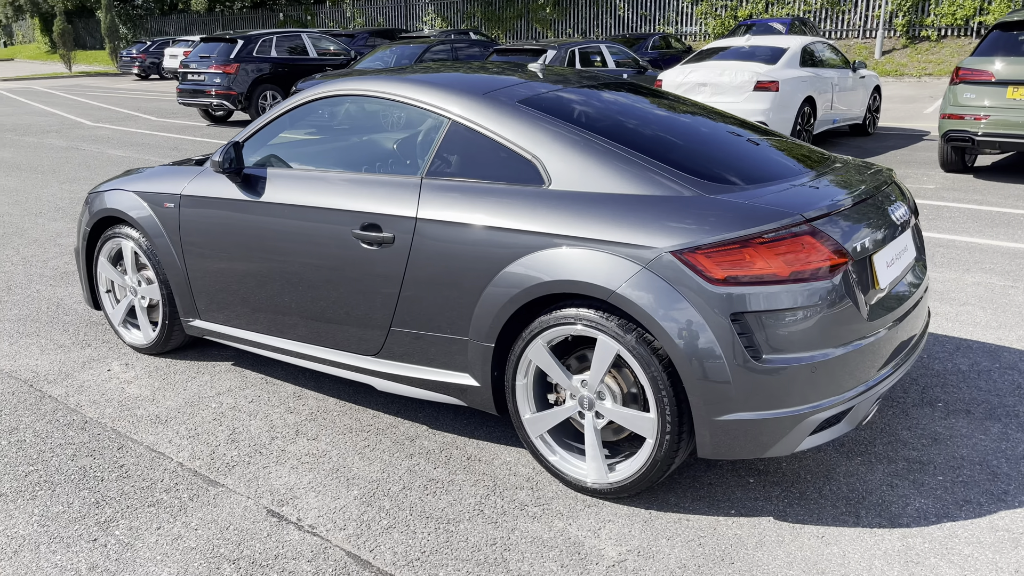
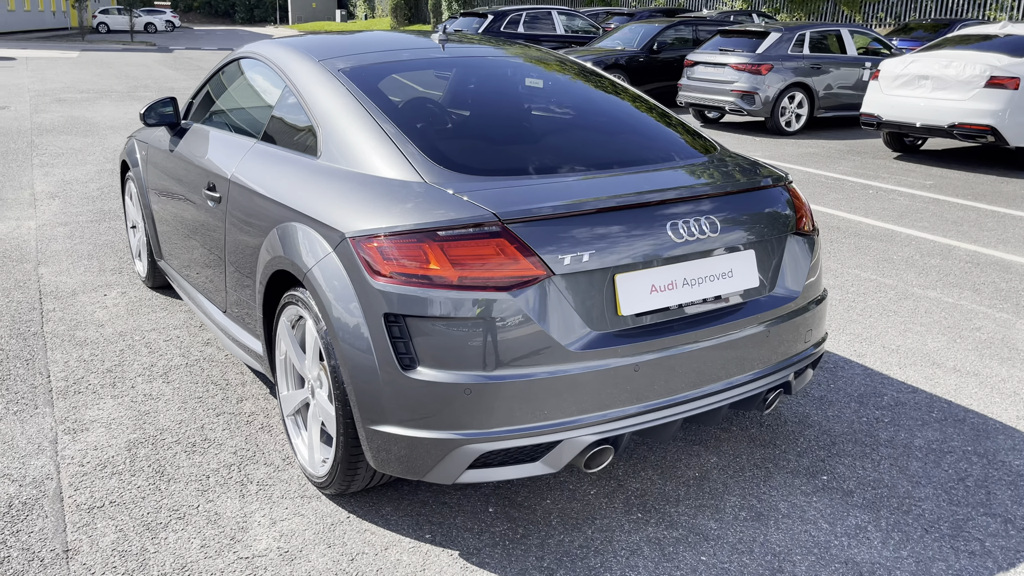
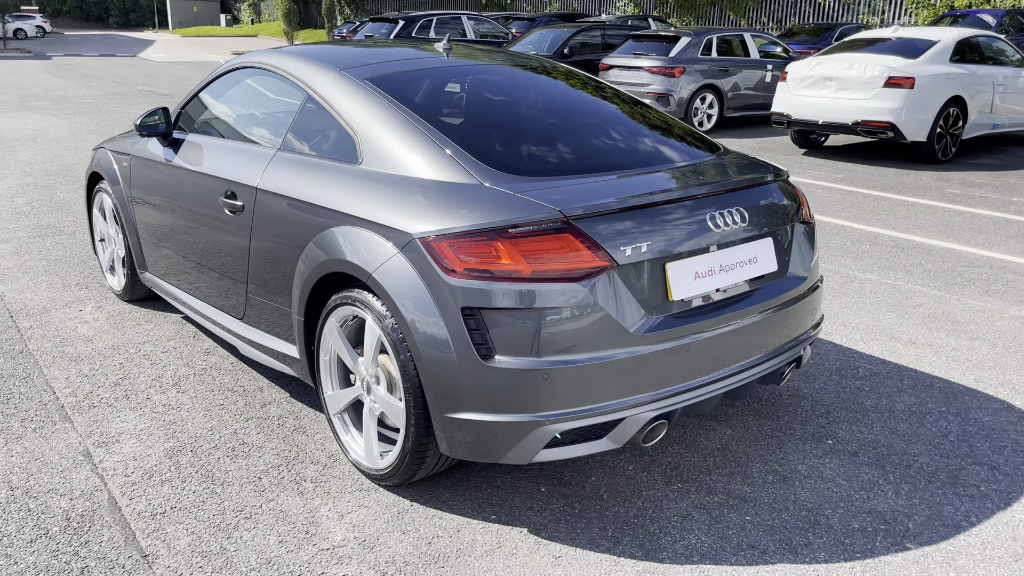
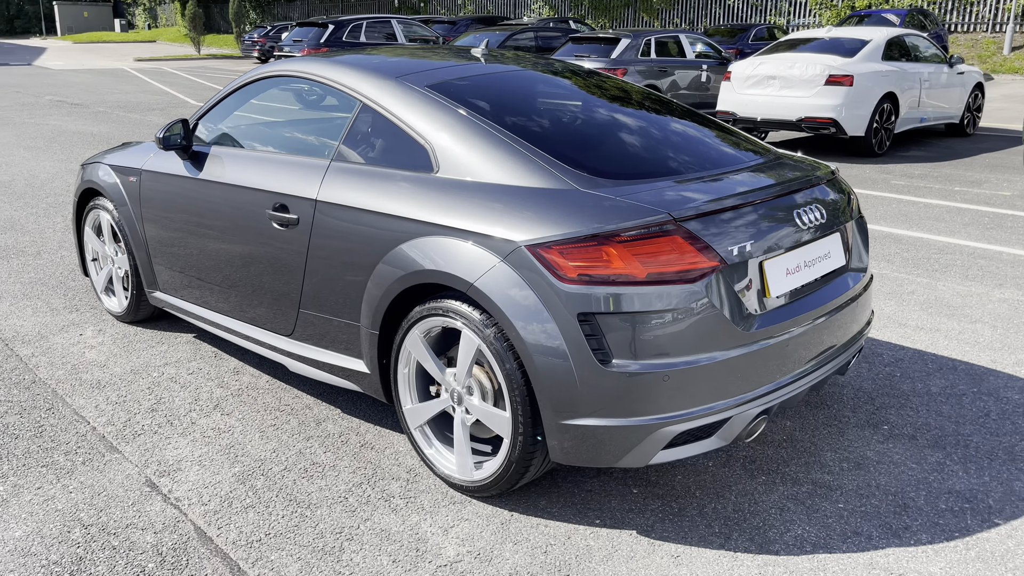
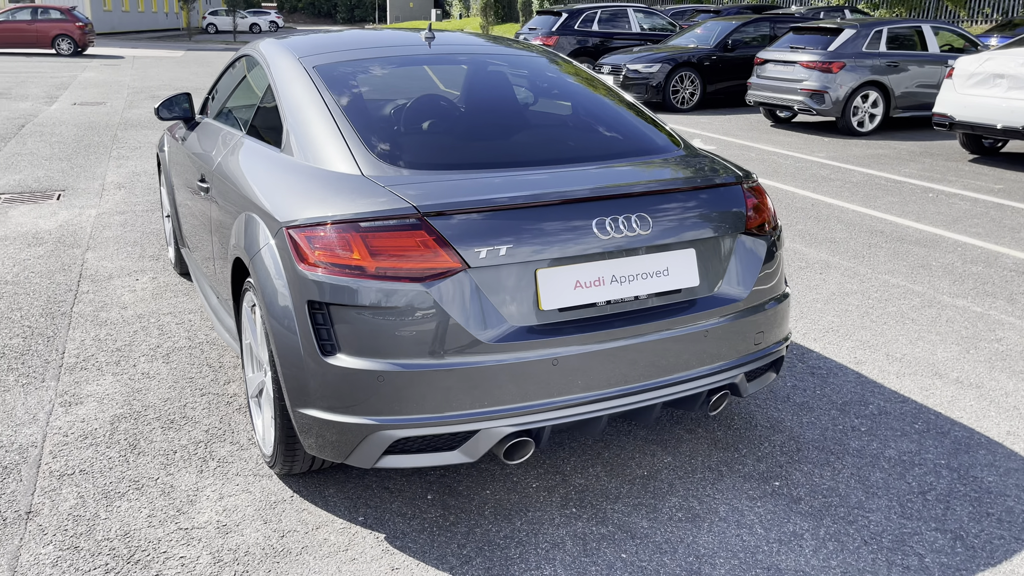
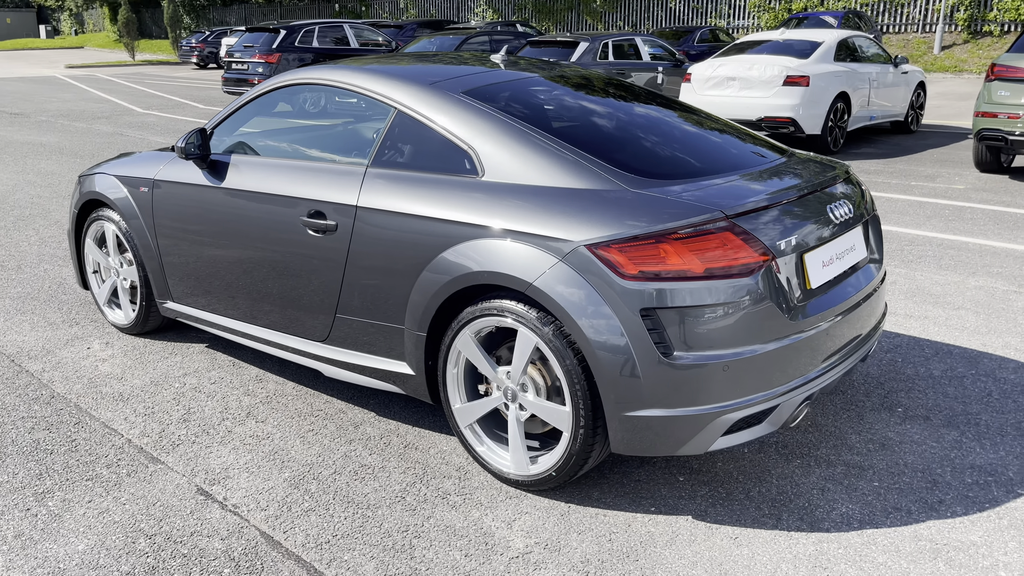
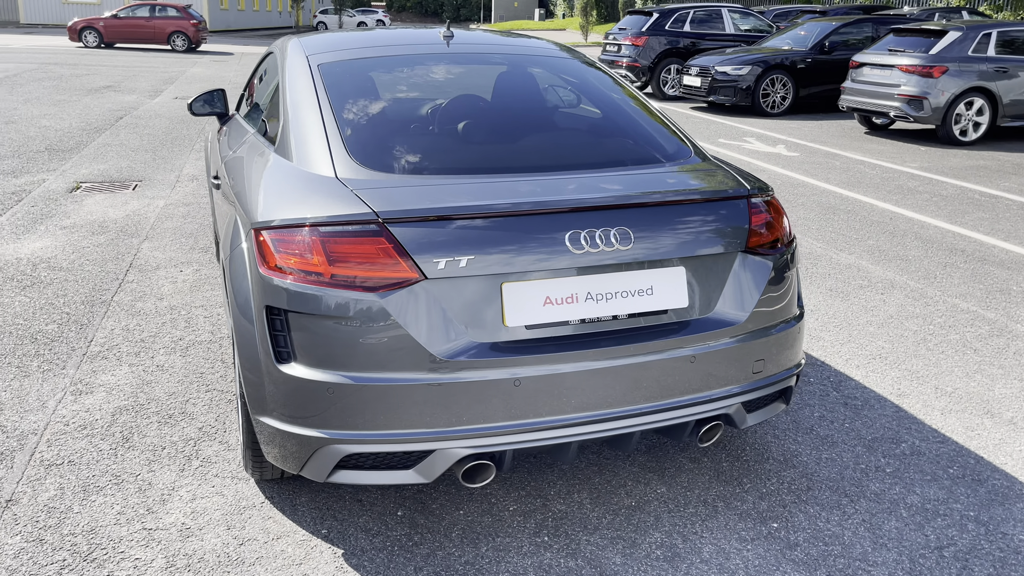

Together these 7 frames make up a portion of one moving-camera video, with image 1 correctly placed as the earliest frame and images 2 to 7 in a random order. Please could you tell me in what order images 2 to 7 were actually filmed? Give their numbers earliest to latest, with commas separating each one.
6, 4, 3, 2, 5, 7
